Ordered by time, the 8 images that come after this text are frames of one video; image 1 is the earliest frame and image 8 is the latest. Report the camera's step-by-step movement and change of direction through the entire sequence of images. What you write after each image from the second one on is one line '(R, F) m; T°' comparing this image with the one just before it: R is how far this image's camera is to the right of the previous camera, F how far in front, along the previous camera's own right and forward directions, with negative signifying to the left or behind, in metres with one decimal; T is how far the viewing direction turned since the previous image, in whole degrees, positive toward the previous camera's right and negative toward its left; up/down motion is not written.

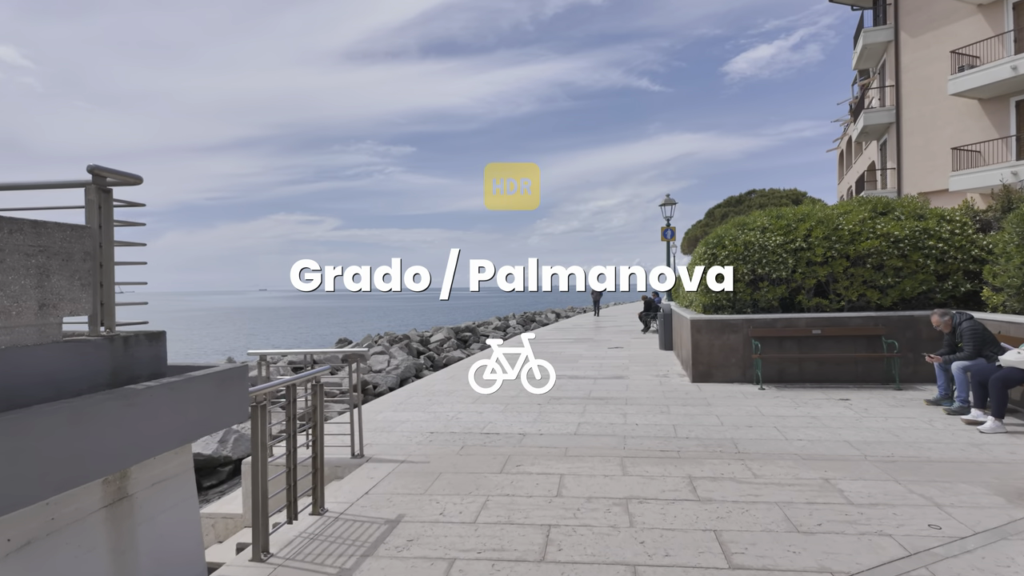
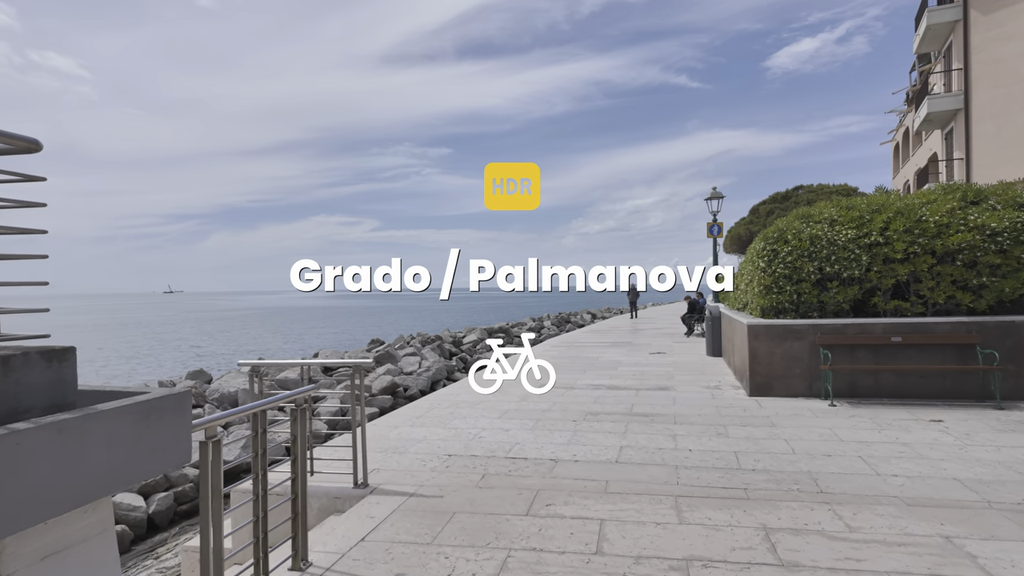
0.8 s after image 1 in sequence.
(0.0, +0.8) m; -3°
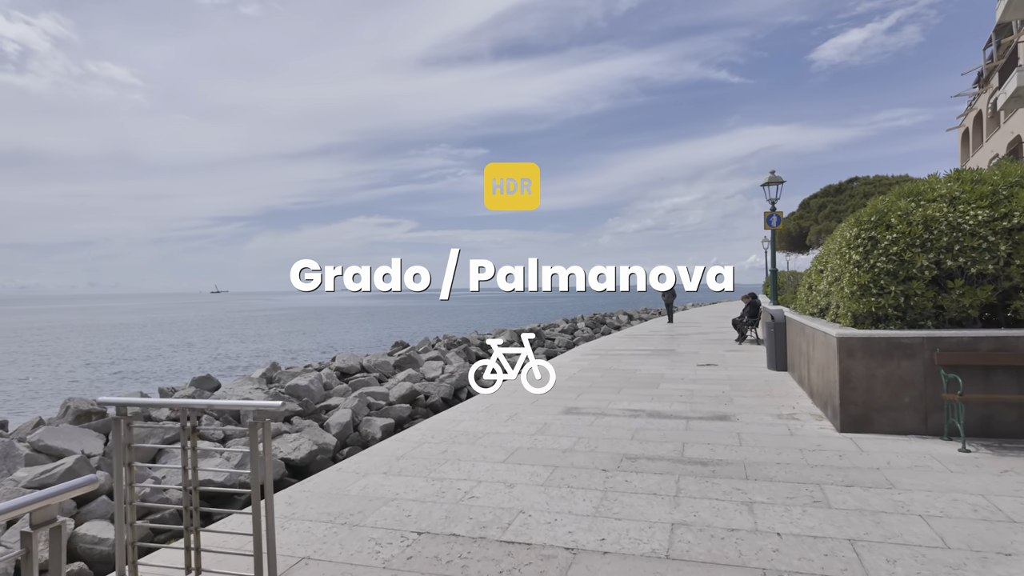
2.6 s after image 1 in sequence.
(+0.2, +1.6) m; -3°
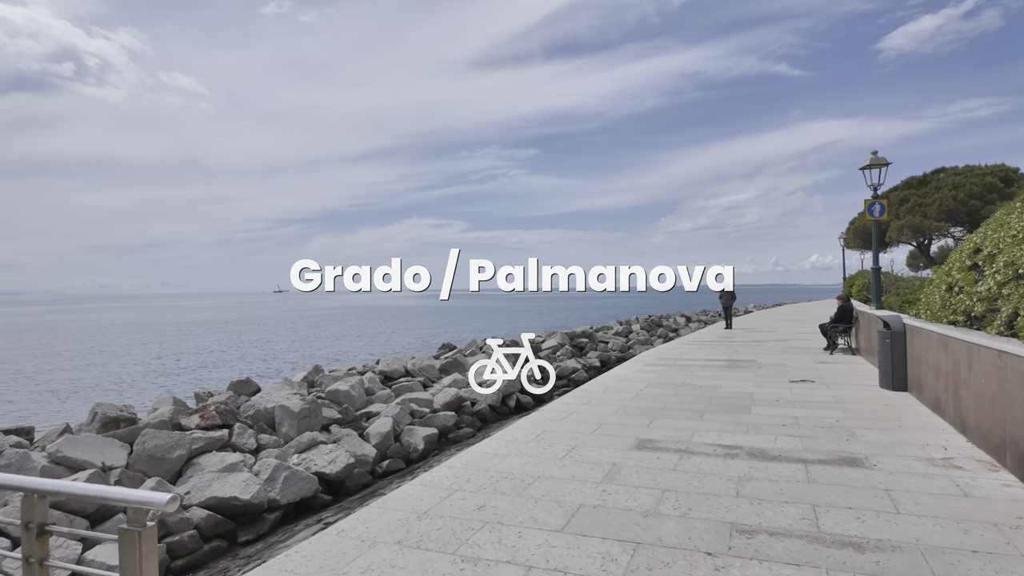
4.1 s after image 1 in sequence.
(-0.1, +1.3) m; -5°
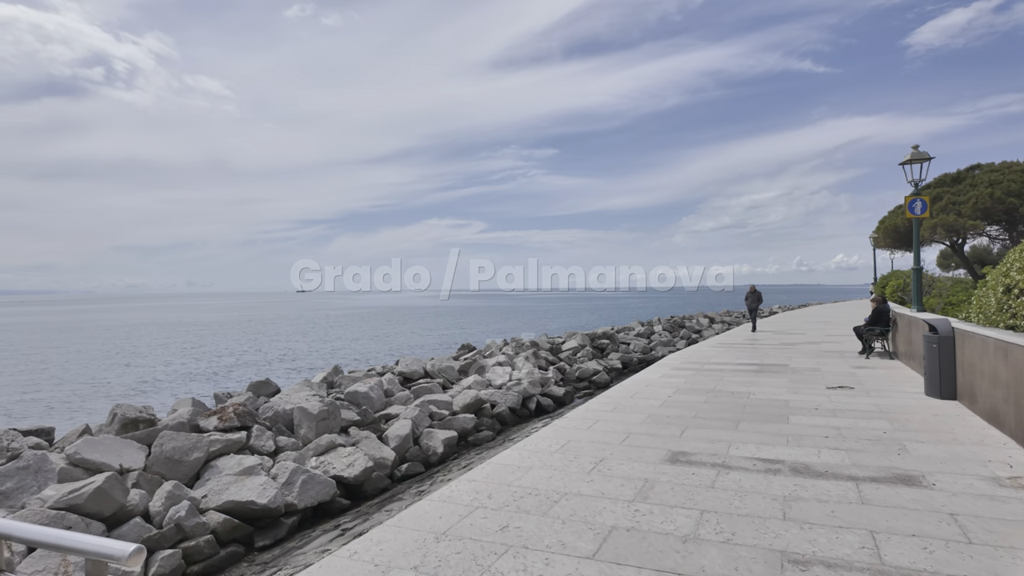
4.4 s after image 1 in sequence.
(0.0, +0.3) m; -2°
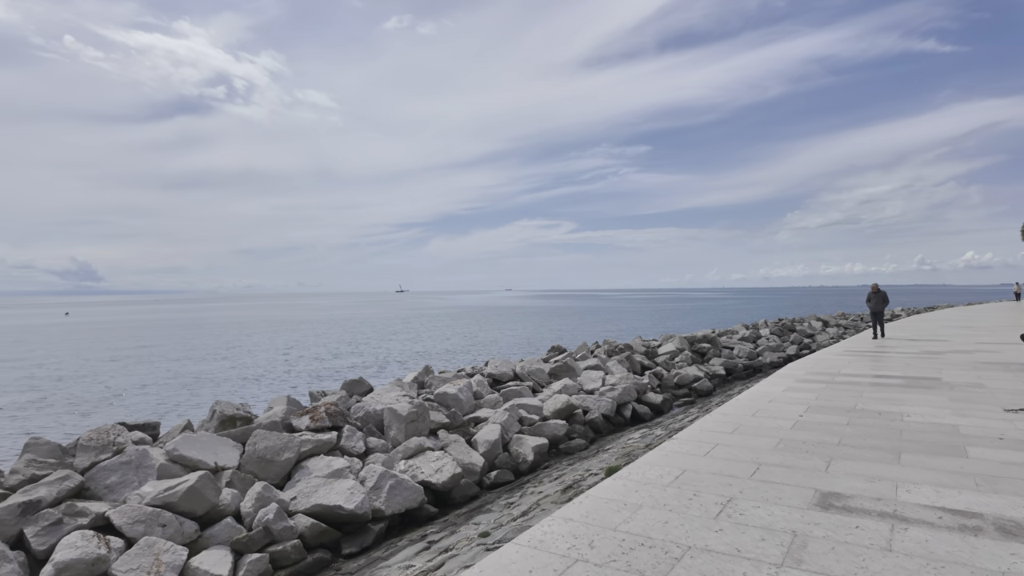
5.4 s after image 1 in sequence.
(-0.1, +0.8) m; -9°
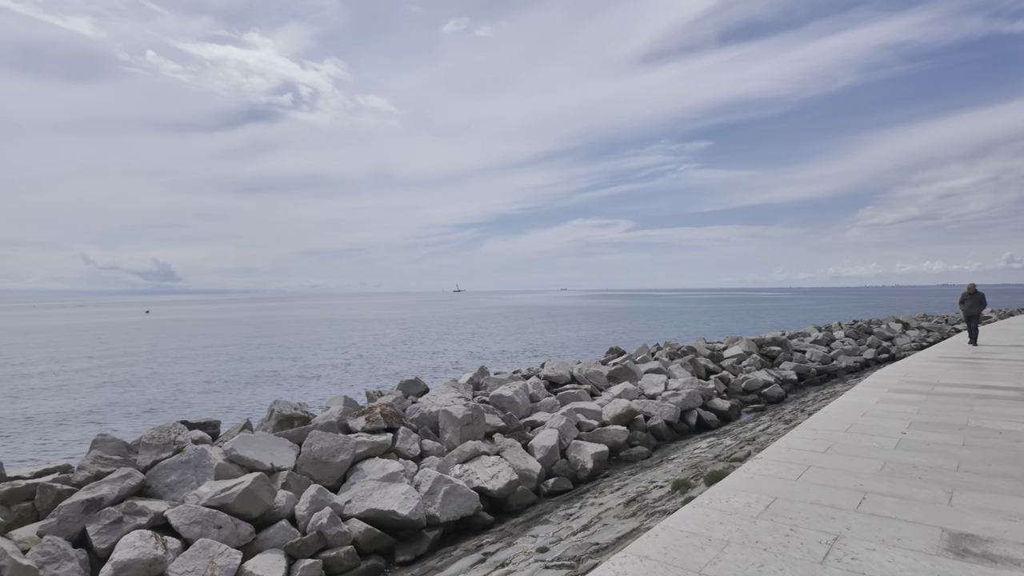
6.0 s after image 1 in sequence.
(-0.1, +0.5) m; -5°
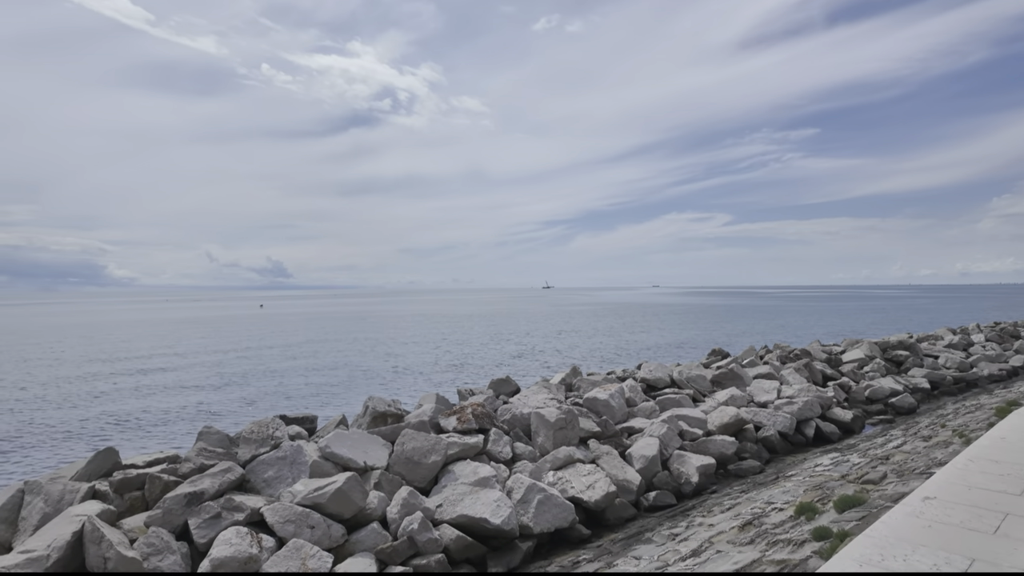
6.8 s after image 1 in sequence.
(-0.1, +0.6) m; -9°
